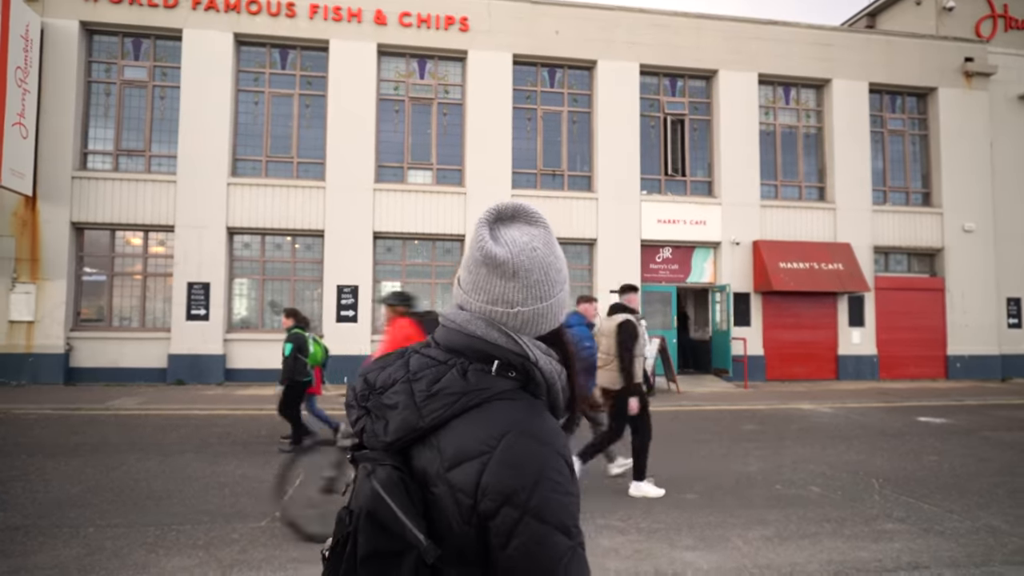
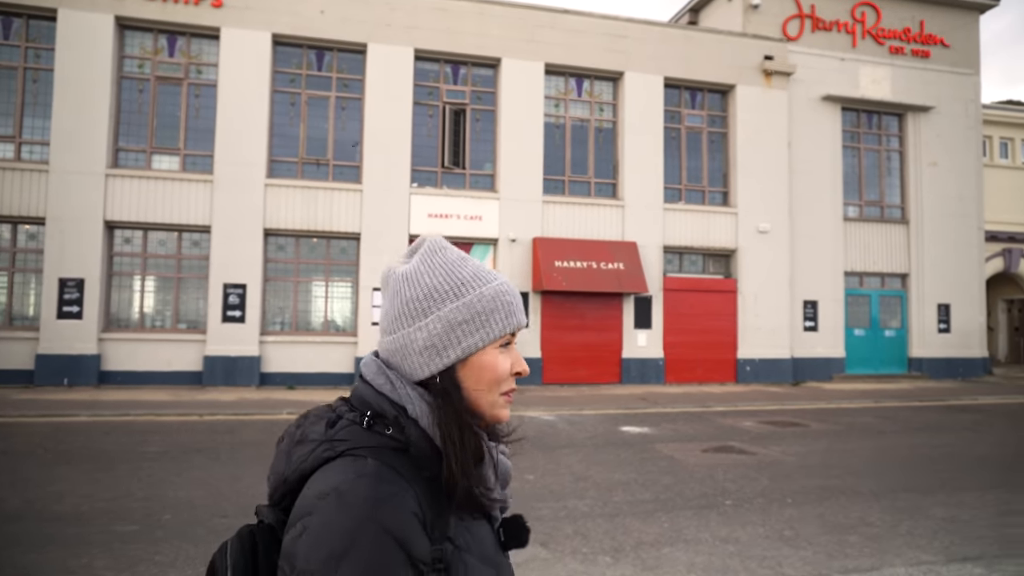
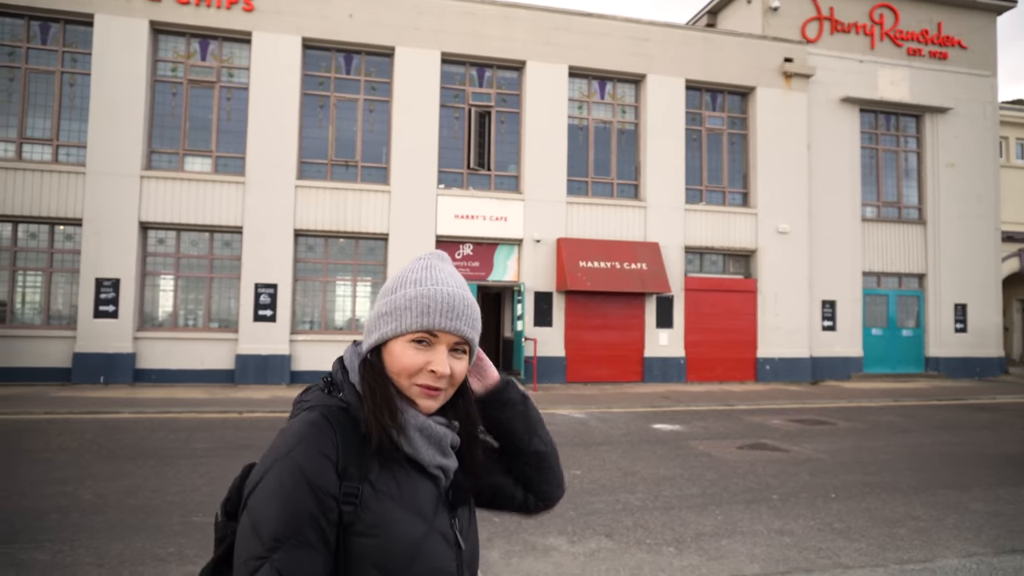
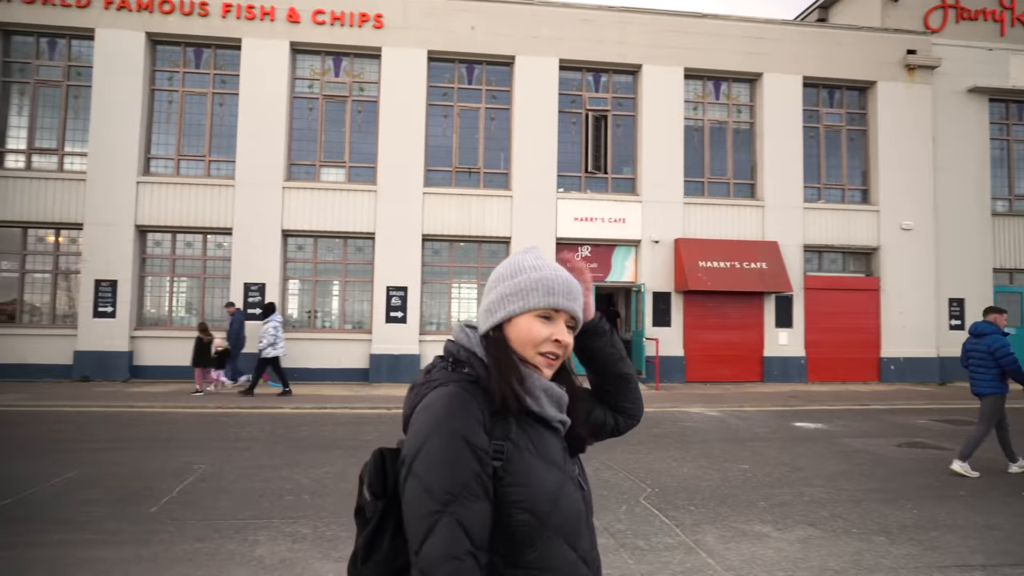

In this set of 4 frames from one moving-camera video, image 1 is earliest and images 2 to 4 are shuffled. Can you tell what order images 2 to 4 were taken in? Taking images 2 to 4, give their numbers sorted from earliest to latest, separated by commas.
4, 3, 2
